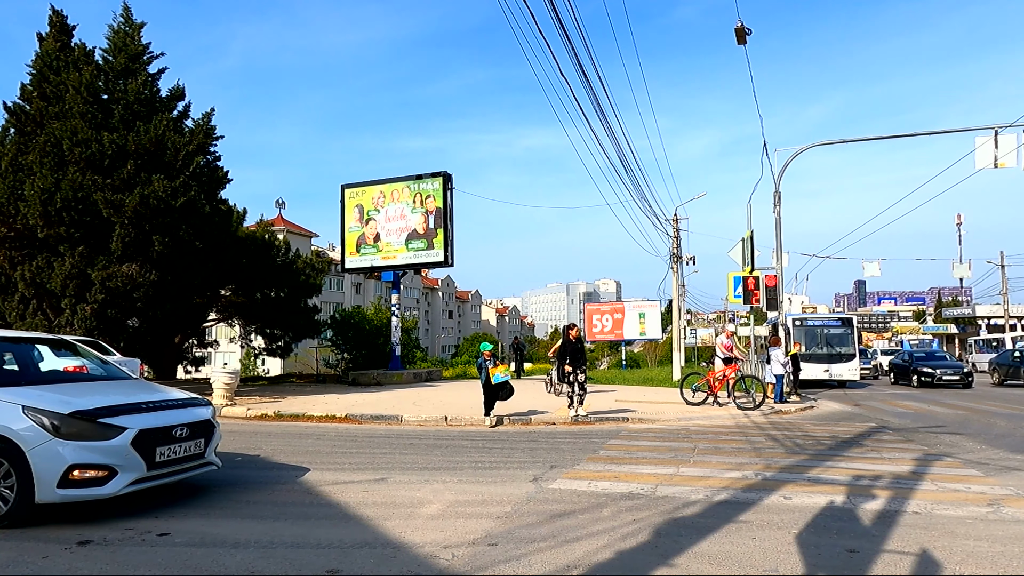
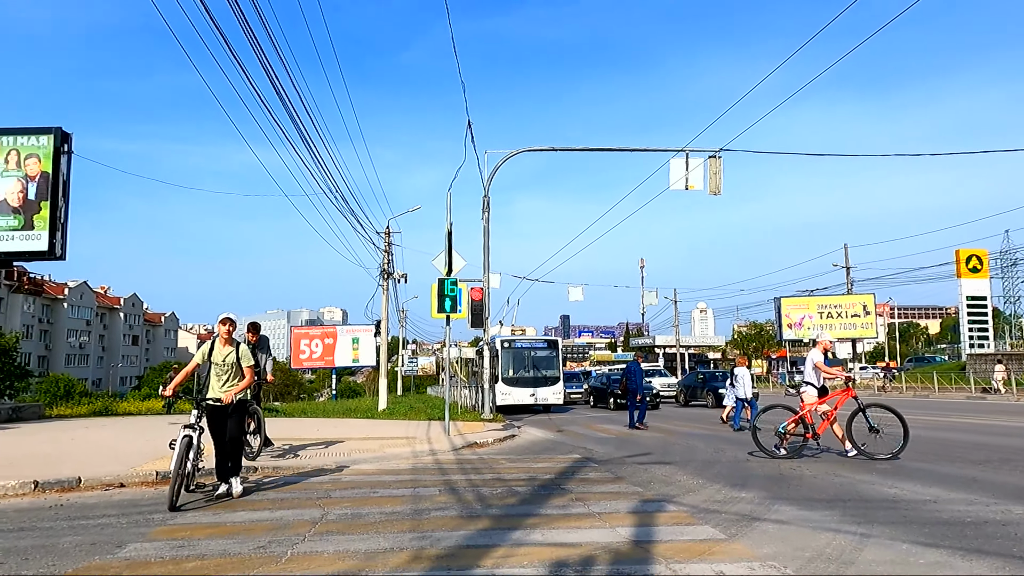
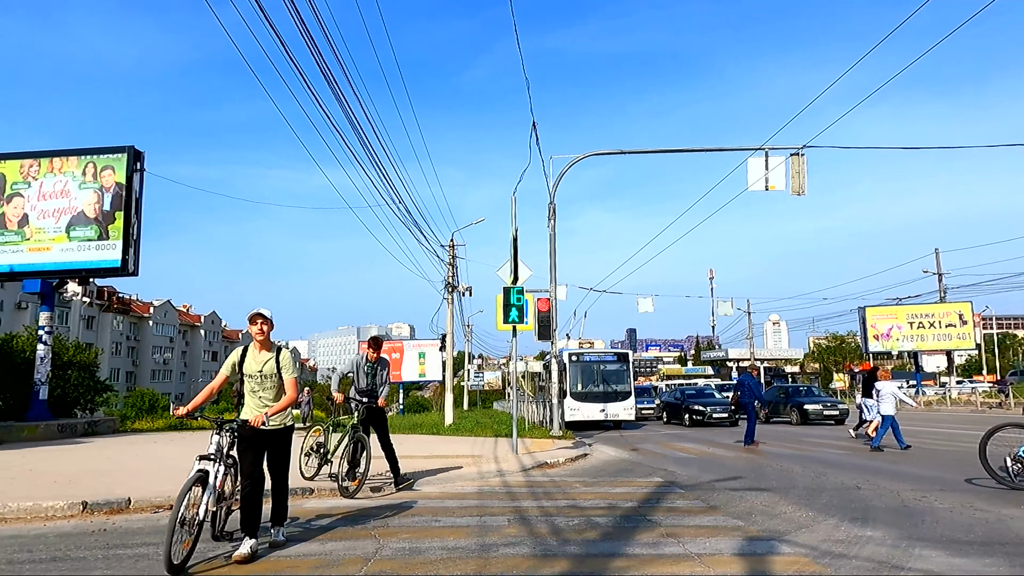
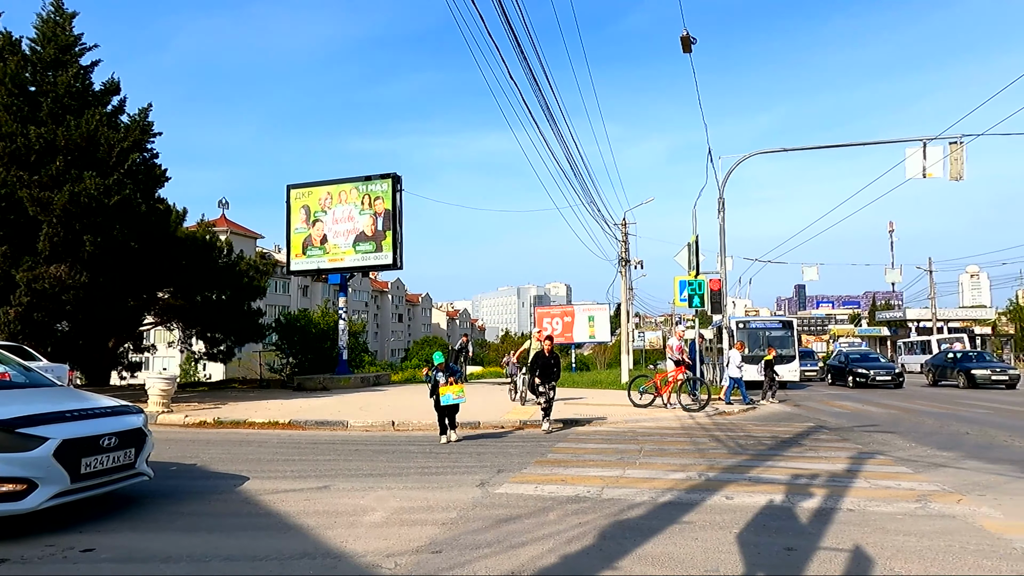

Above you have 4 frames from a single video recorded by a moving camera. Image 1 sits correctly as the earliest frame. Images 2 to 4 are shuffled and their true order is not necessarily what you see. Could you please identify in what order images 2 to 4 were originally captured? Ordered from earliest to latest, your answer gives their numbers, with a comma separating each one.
4, 2, 3
